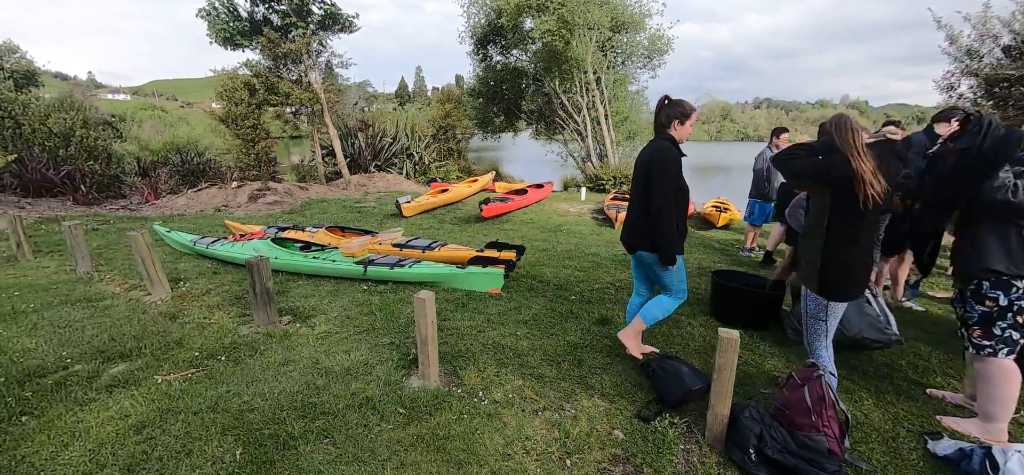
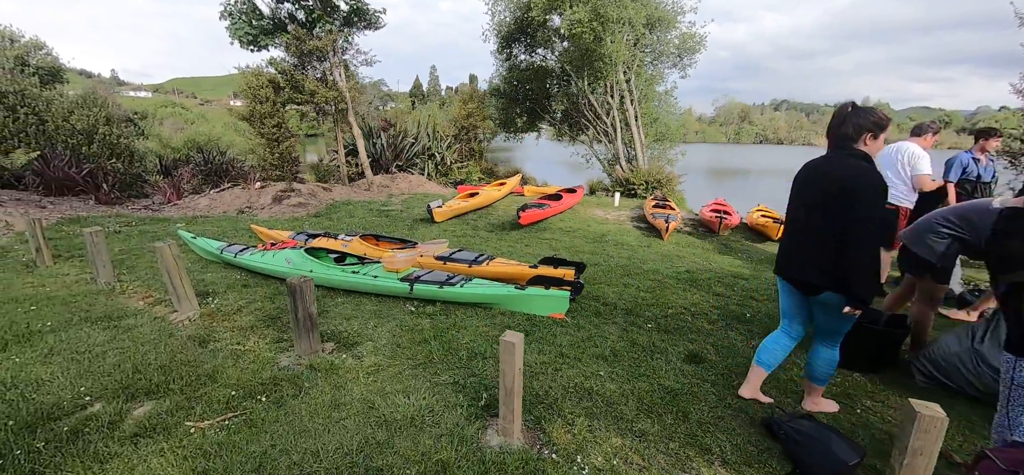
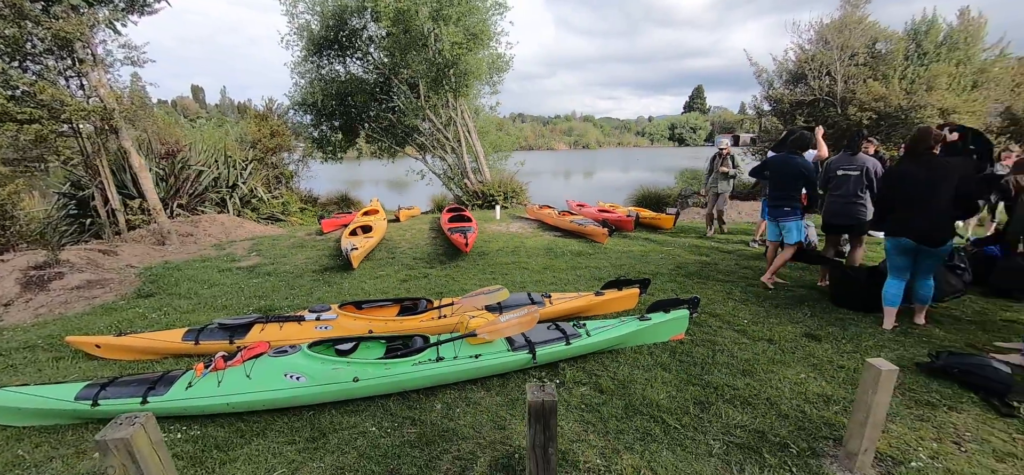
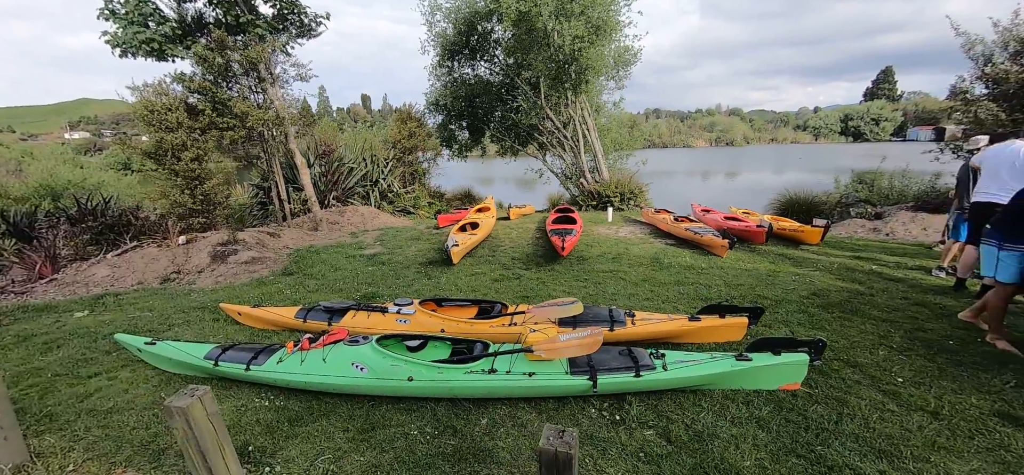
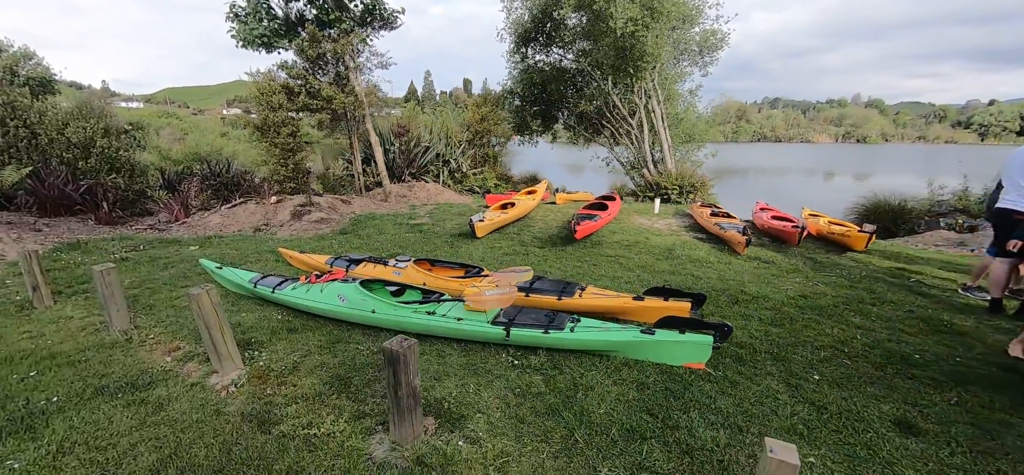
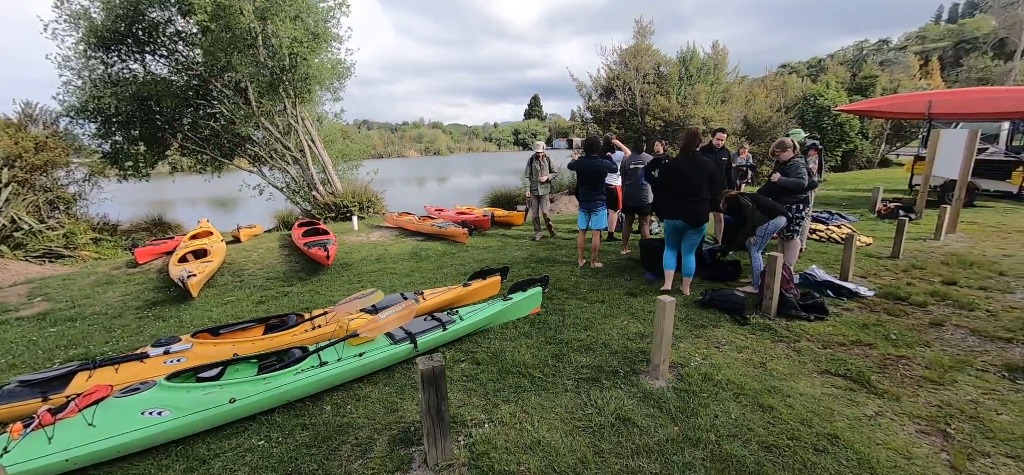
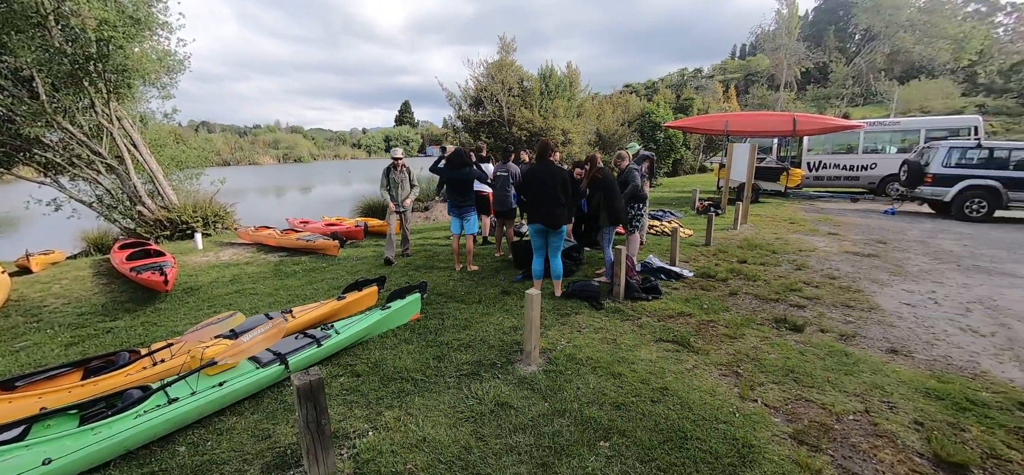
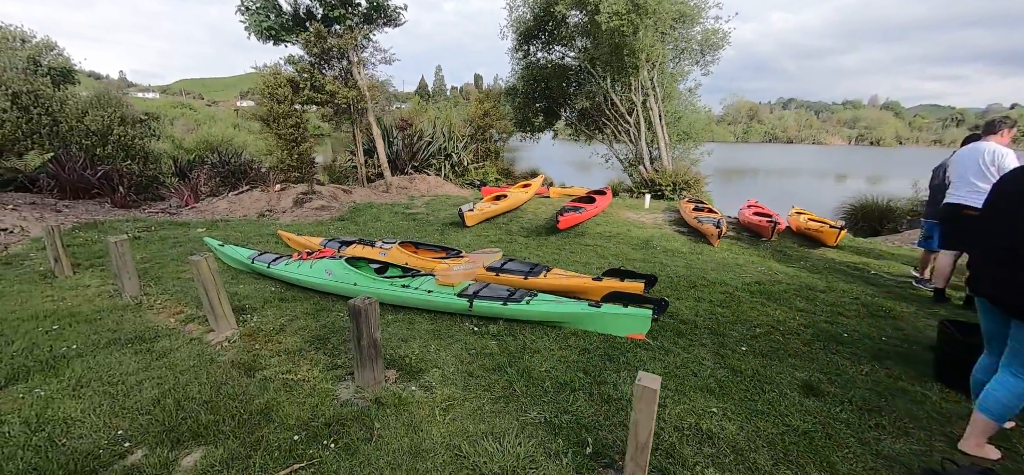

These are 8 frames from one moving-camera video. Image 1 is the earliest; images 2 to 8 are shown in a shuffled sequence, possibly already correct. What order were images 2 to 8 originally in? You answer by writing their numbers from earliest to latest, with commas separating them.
2, 8, 5, 4, 3, 6, 7
